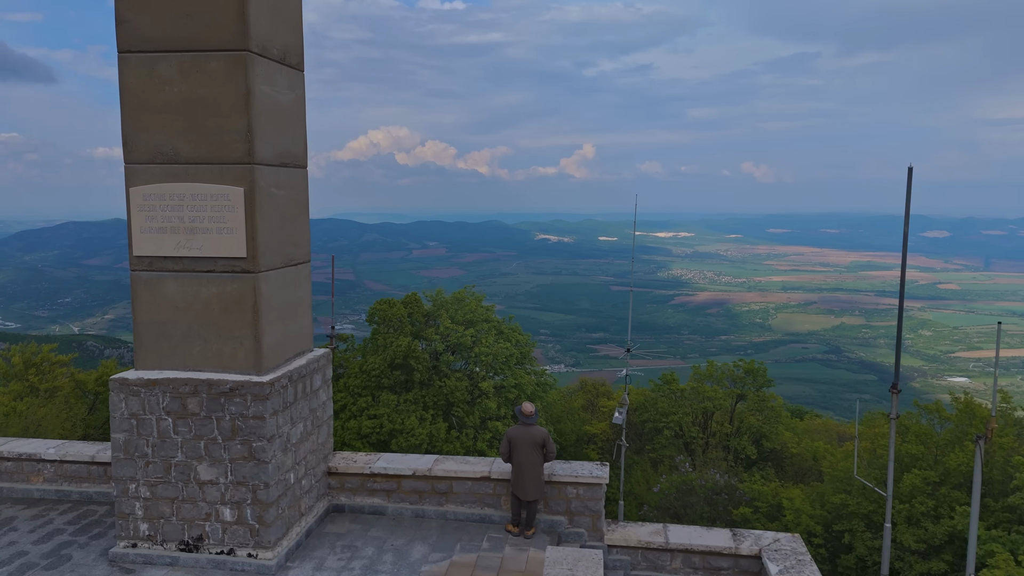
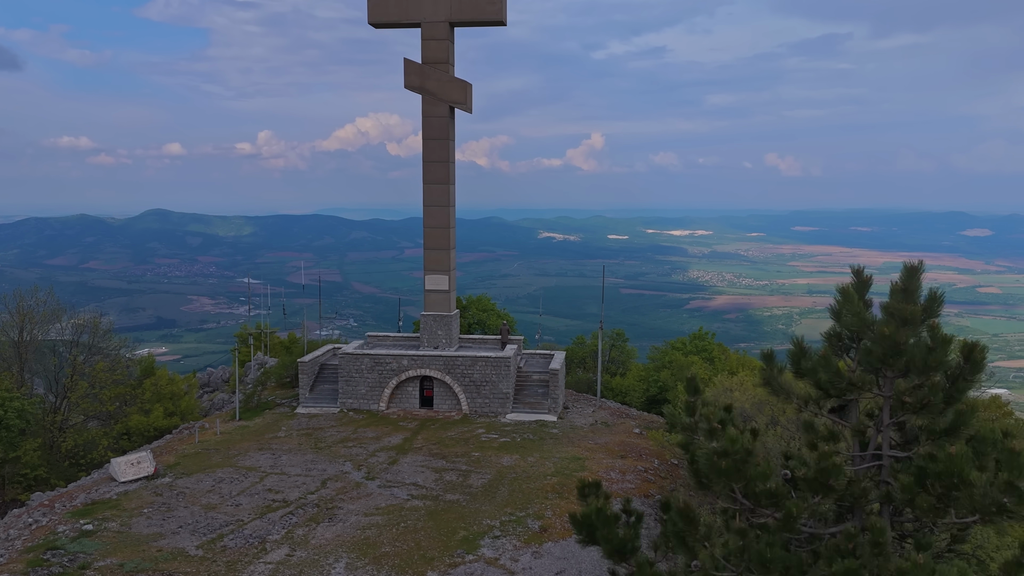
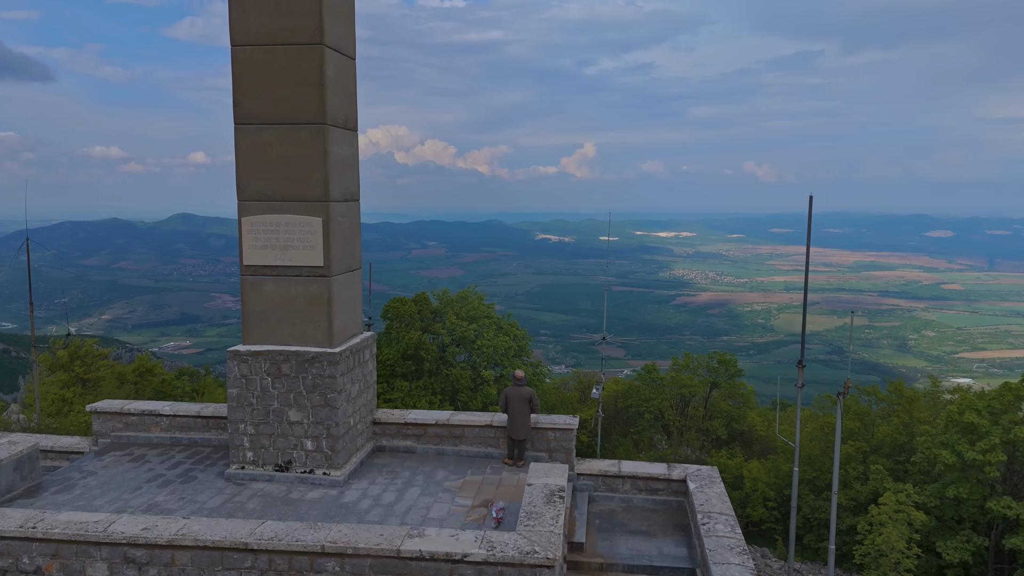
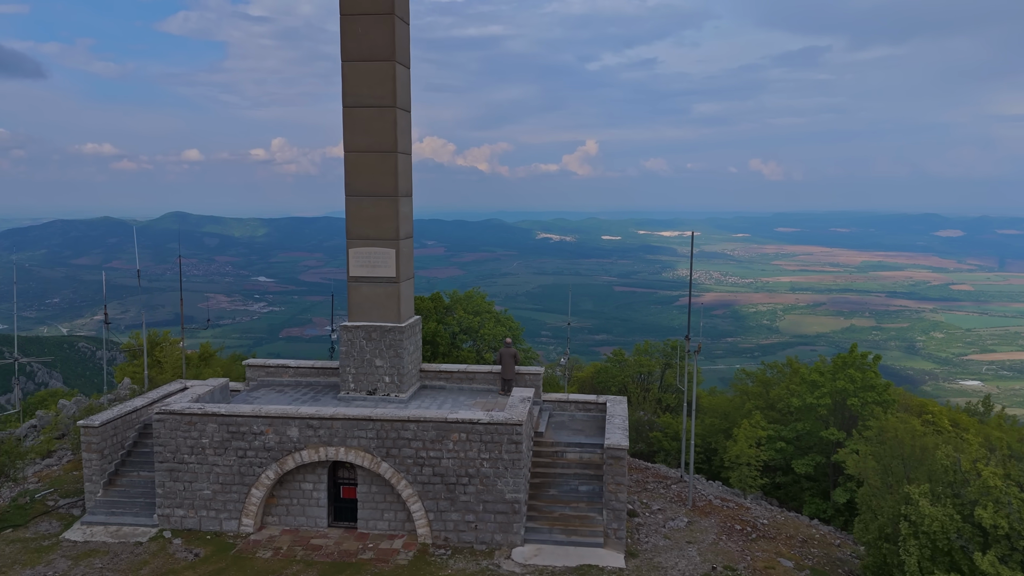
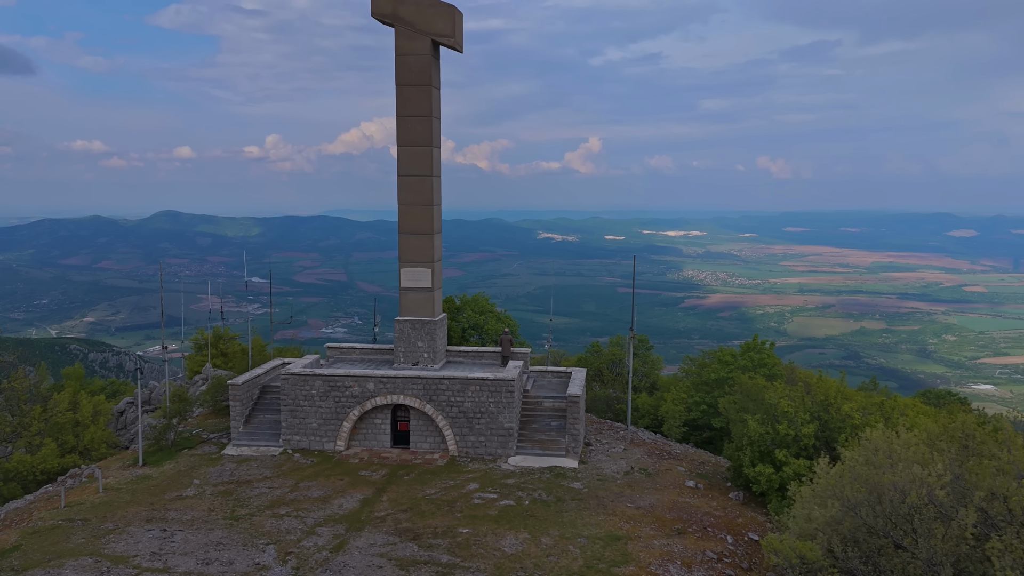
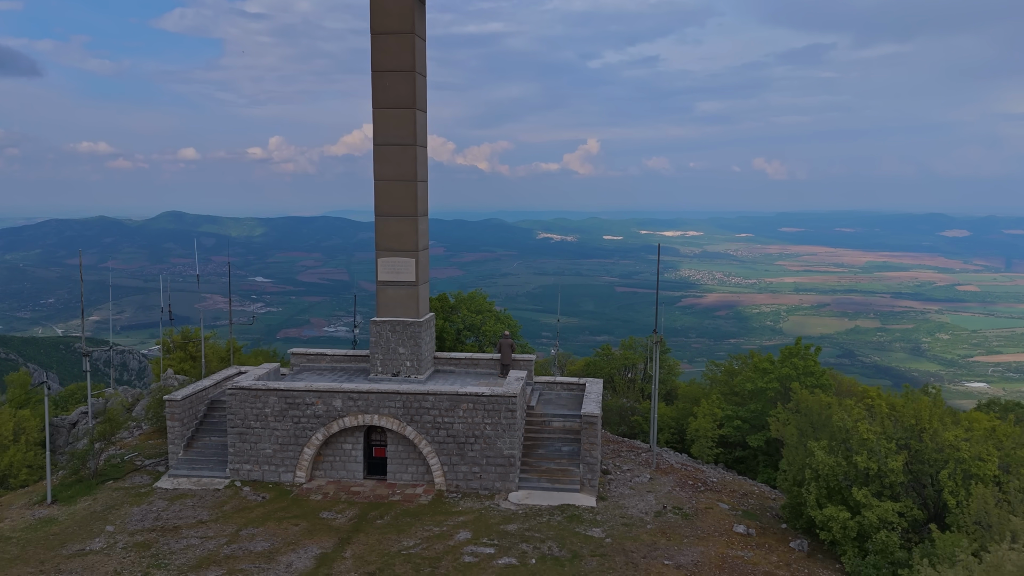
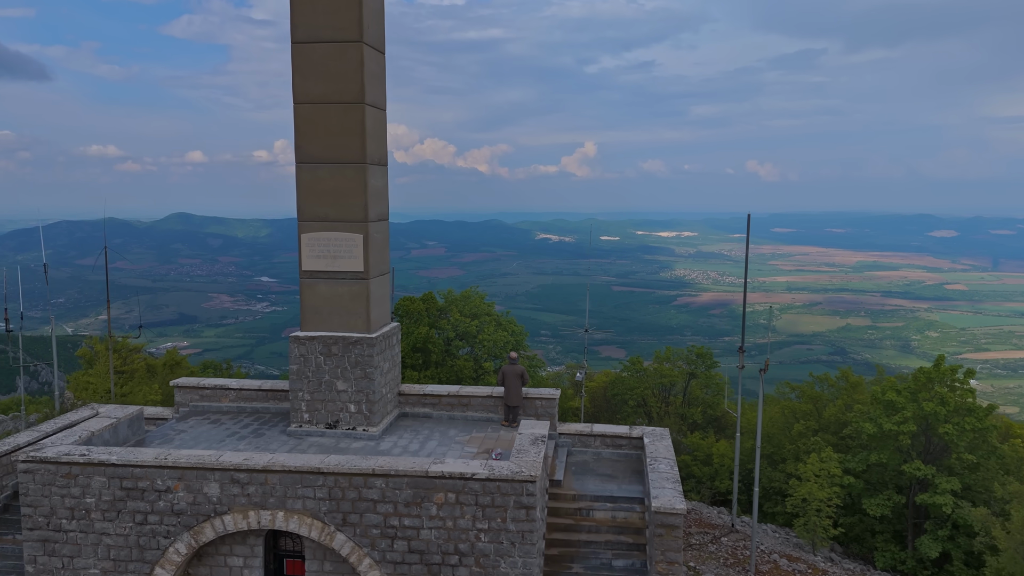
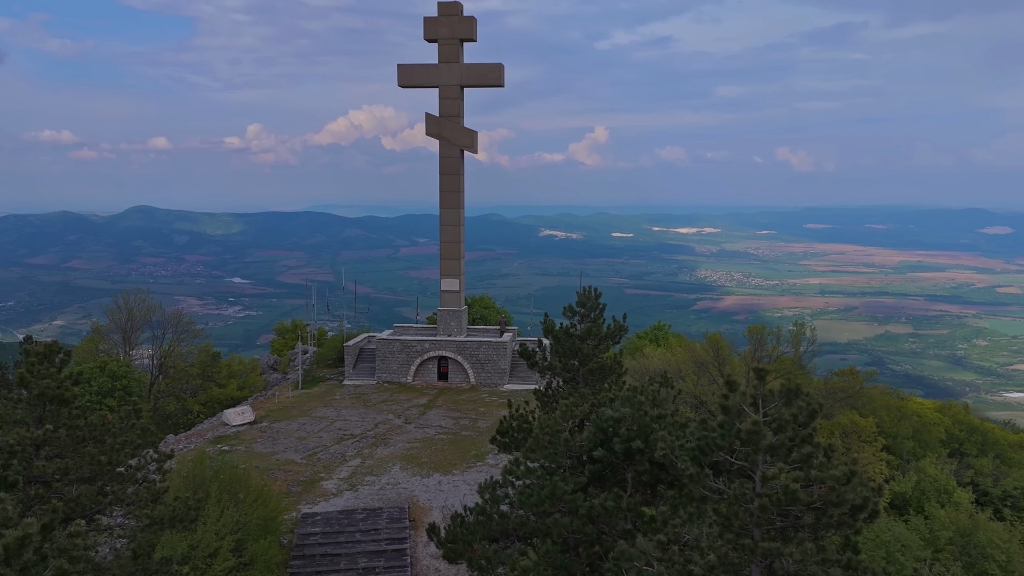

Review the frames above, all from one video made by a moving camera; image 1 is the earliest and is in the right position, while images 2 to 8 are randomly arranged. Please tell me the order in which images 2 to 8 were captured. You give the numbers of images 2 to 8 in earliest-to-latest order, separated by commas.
3, 7, 4, 6, 5, 2, 8
